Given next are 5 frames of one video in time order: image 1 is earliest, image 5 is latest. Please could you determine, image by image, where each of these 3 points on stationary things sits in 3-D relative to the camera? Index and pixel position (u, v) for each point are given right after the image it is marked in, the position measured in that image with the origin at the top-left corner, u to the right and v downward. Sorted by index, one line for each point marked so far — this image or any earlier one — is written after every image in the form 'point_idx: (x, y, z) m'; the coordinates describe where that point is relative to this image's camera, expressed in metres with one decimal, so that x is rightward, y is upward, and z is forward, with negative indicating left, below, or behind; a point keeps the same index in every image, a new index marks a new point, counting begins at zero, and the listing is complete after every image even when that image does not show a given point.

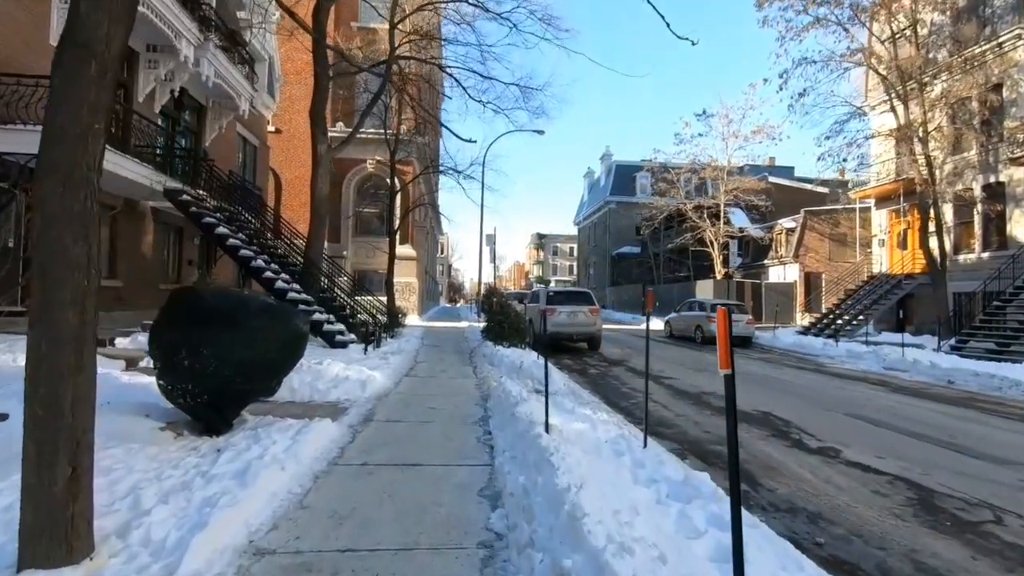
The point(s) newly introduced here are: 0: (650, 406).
0: (+2.6, -2.3, +9.6) m
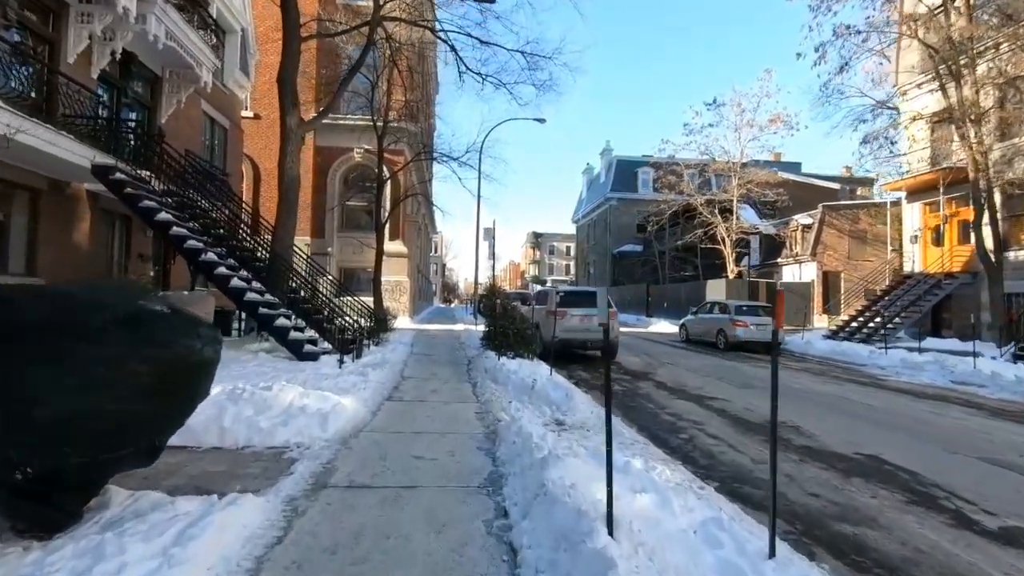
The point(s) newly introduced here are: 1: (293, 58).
0: (+2.8, -2.2, +7.2) m
1: (-6.0, +6.3, +14.1) m
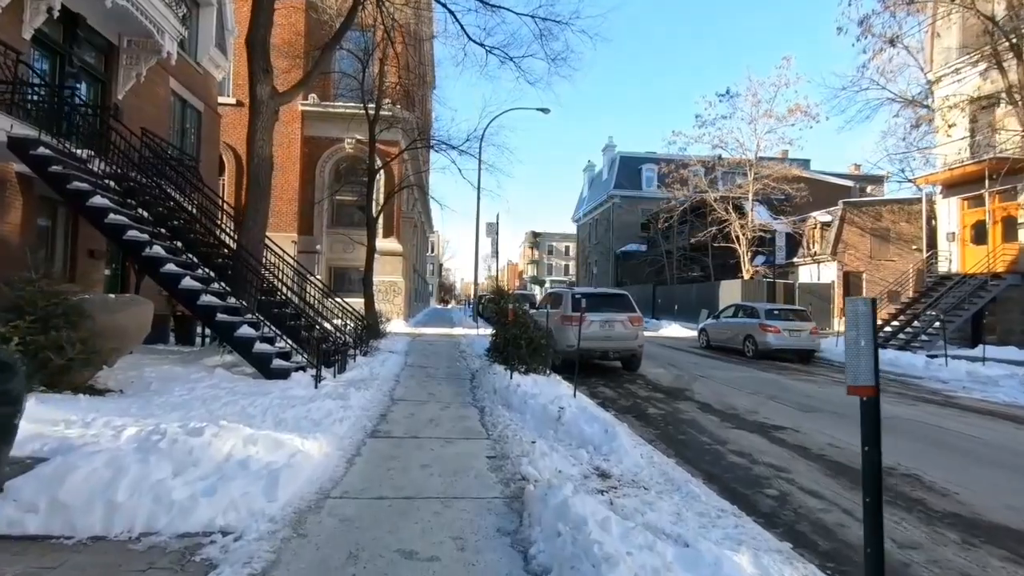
0: (+3.1, -2.3, +5.1) m
1: (-5.8, +6.3, +12.0) m
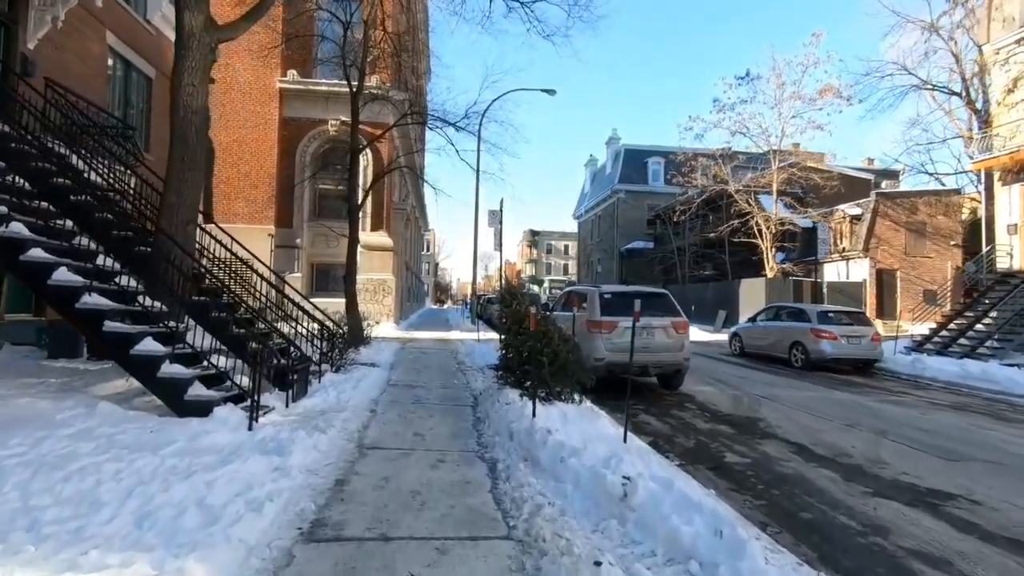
0: (+3.4, -2.2, +2.1) m
1: (-5.5, +6.3, +9.0) m
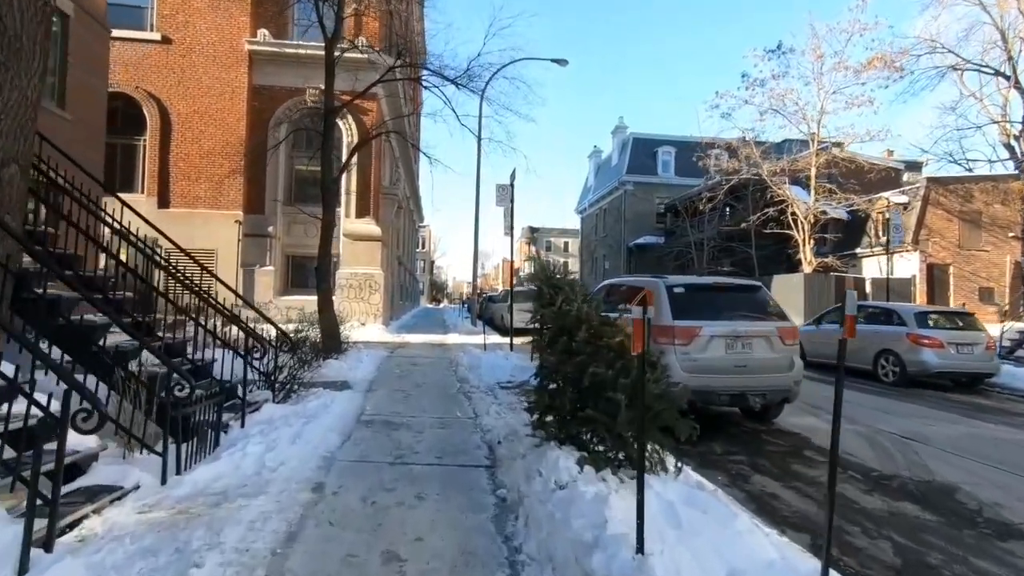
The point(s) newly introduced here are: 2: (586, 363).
0: (+3.9, -2.1, -1.3) m
1: (-5.0, +6.5, +5.4) m
2: (+0.7, -0.7, +4.9) m
